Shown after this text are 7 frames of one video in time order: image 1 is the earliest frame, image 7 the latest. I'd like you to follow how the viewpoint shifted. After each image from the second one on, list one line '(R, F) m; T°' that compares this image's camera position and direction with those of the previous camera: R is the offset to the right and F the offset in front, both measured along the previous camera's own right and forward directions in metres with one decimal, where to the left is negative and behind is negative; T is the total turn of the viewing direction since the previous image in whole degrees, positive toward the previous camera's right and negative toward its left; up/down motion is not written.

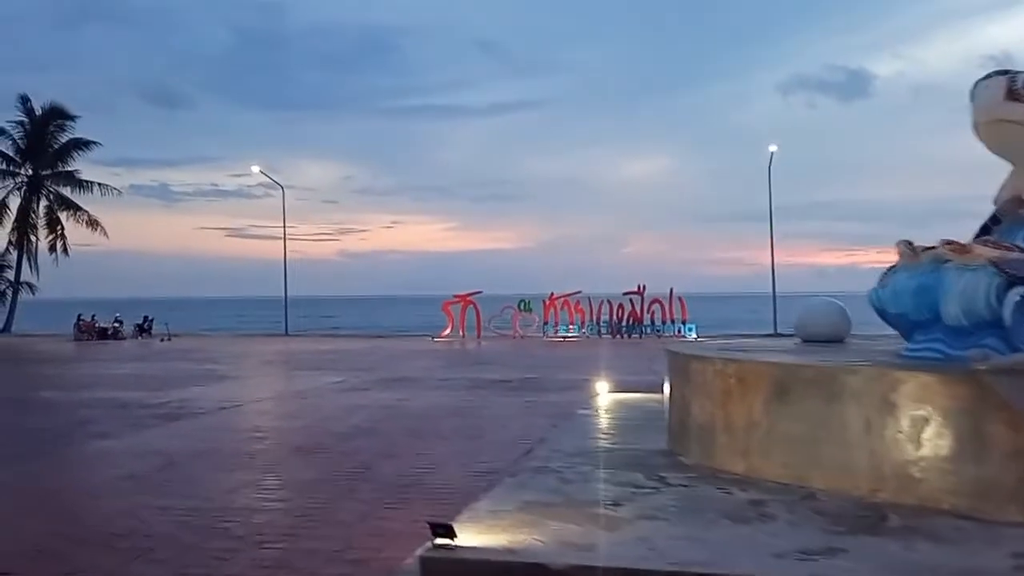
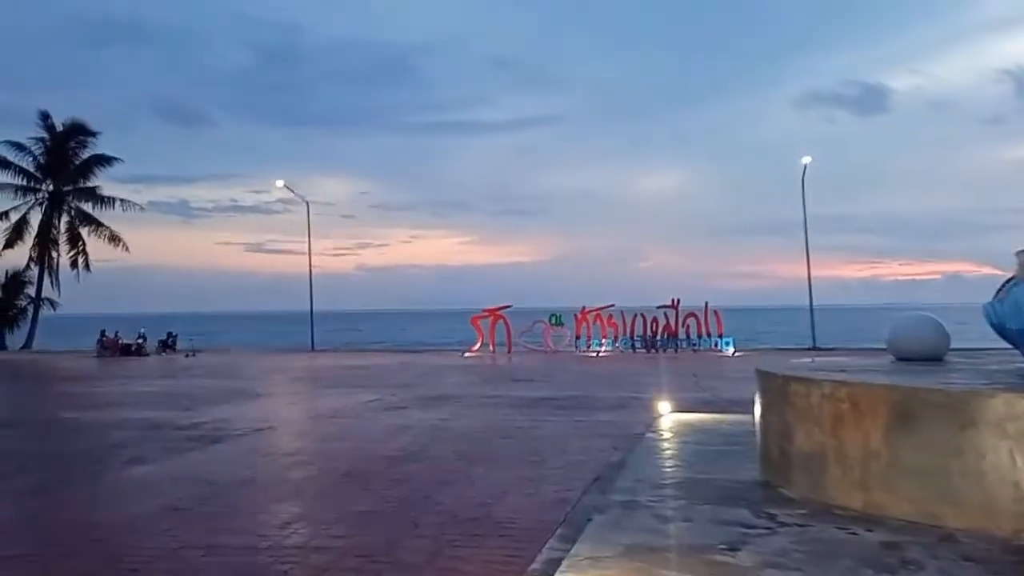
(-0.5, +0.9) m; -1°
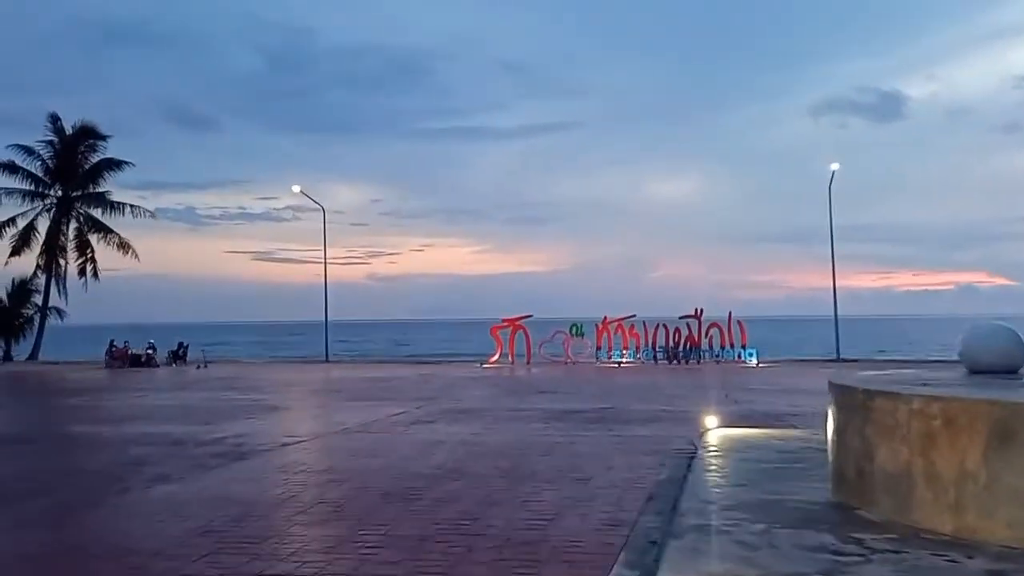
(-0.4, +0.5) m; 0°
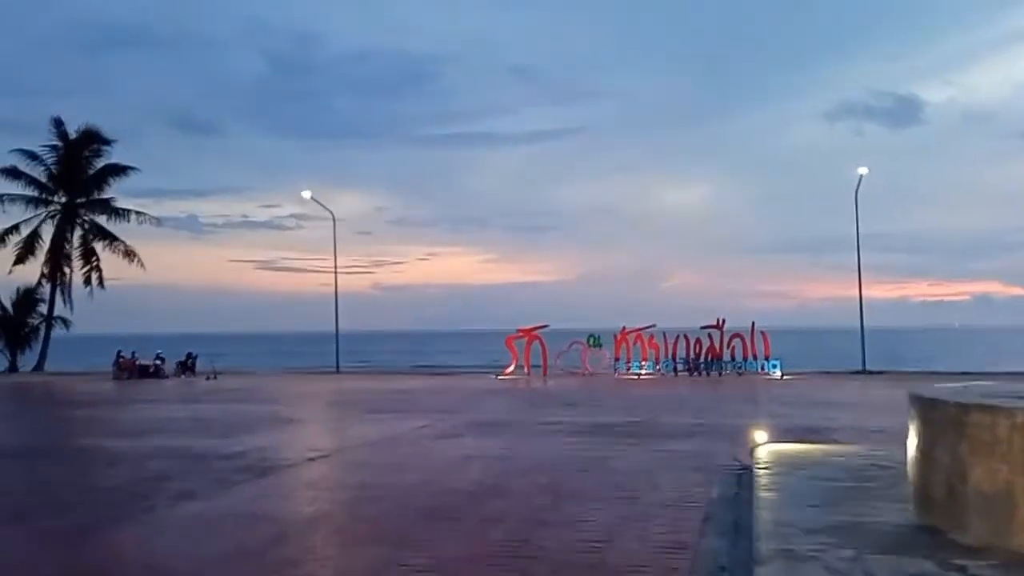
(-0.4, +0.6) m; 0°
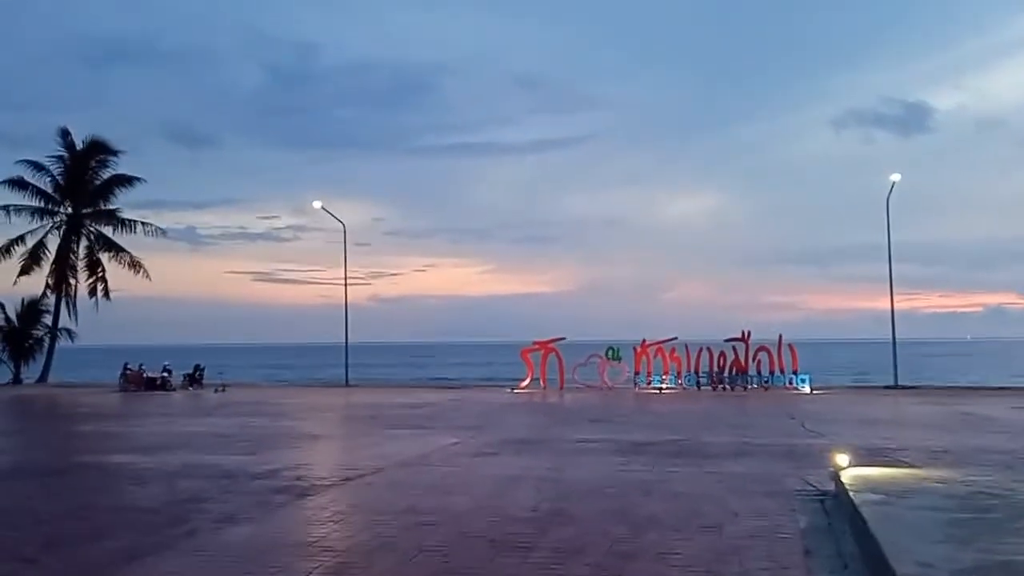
(-0.7, +0.9) m; 0°
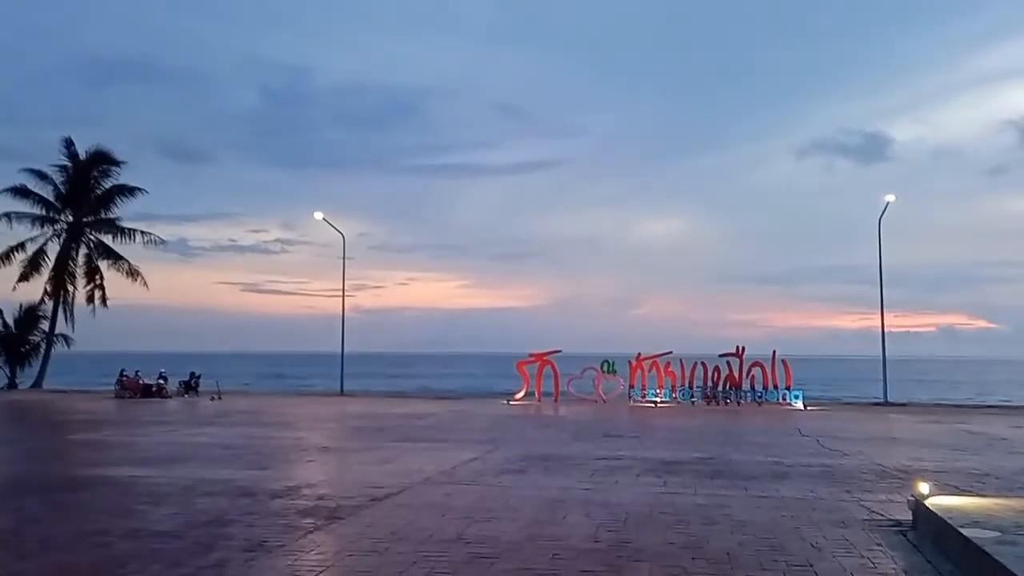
(-0.8, +1.0) m; +1°
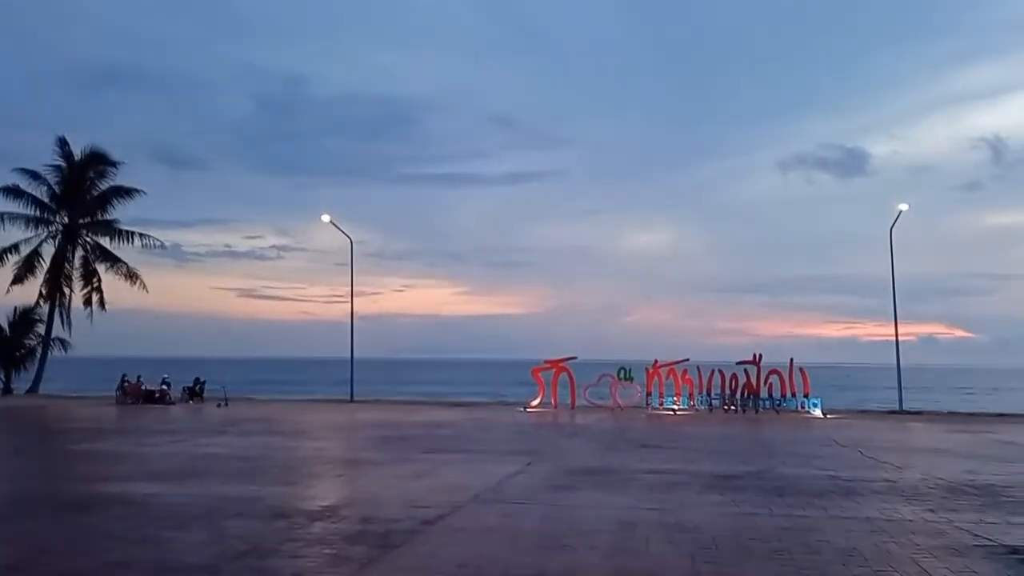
(-0.8, +1.2) m; 0°
